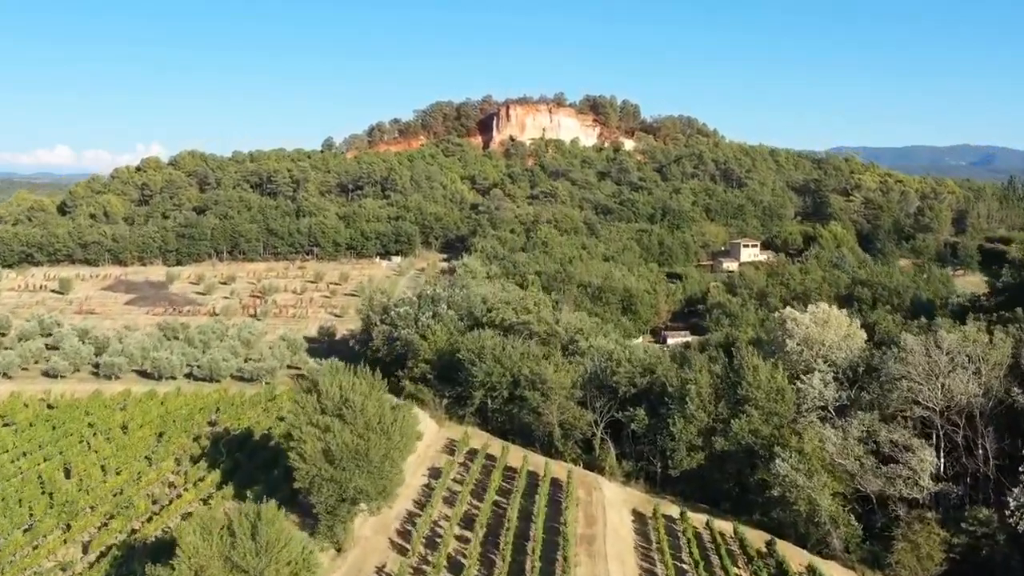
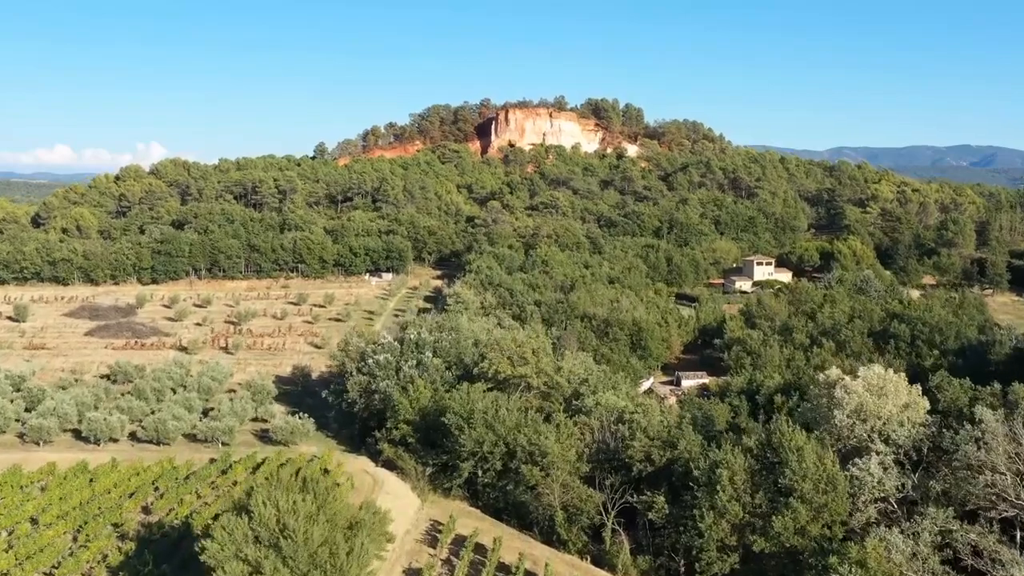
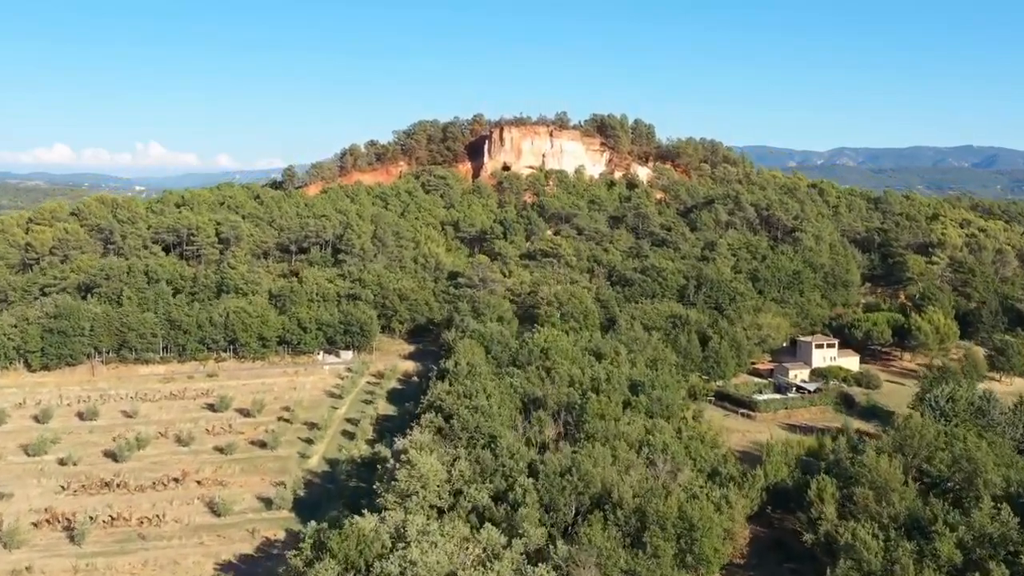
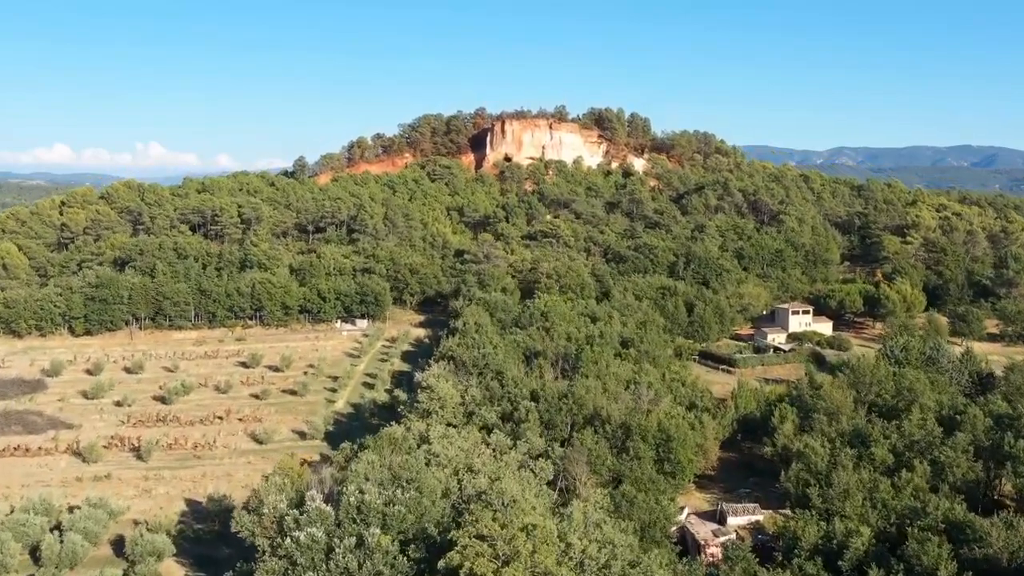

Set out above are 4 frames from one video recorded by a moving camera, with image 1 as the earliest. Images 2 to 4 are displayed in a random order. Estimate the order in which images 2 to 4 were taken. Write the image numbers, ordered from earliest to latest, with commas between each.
2, 4, 3
